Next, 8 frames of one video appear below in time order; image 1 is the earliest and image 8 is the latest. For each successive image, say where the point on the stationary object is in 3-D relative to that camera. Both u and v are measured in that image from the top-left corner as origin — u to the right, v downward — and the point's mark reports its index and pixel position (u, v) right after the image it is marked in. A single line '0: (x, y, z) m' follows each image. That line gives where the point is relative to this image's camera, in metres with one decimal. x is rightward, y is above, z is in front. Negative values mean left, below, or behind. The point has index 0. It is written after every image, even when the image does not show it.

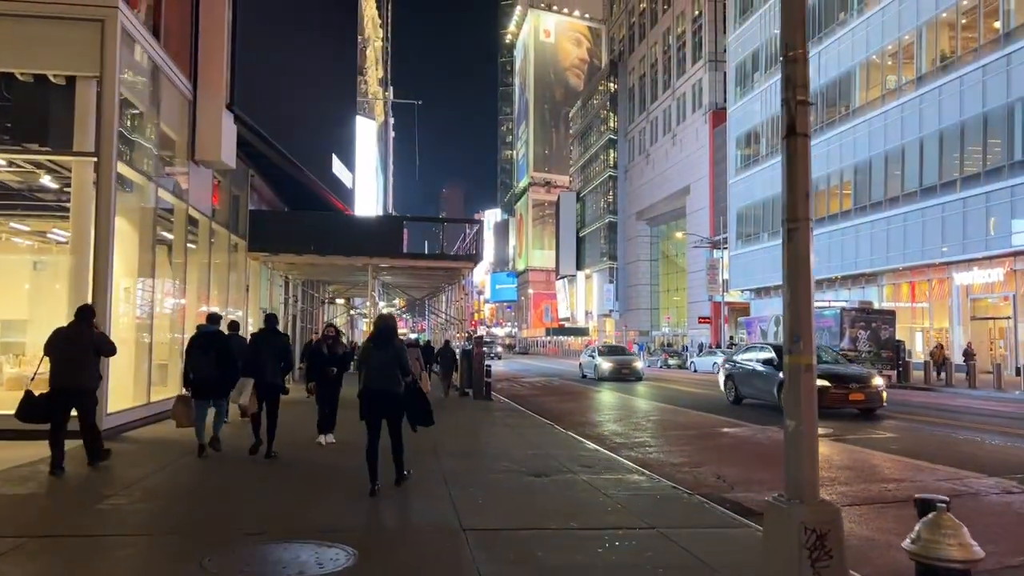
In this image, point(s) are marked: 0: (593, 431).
0: (+1.5, -2.6, +13.8) m
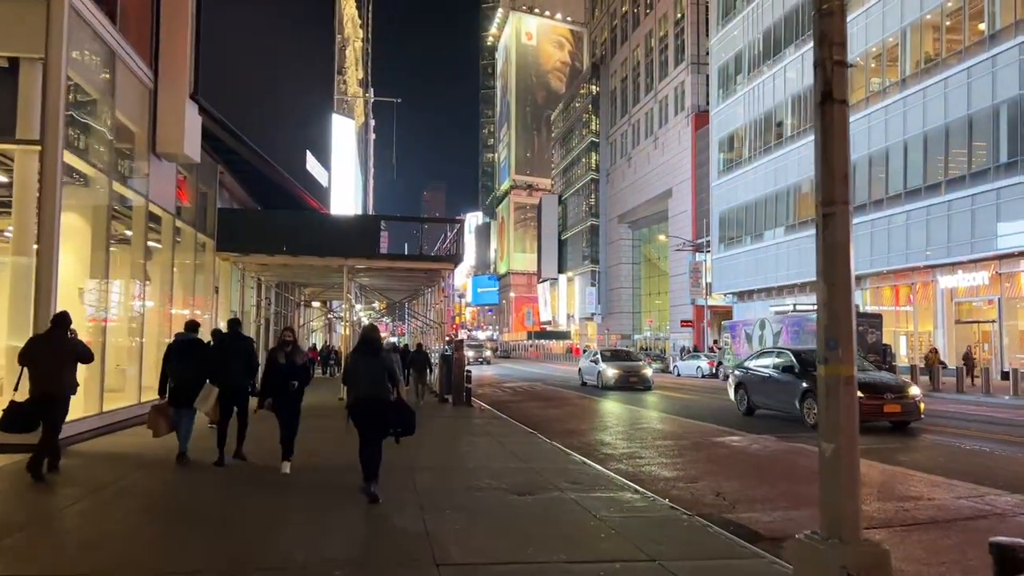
0: (+1.1, -2.6, +13.1) m
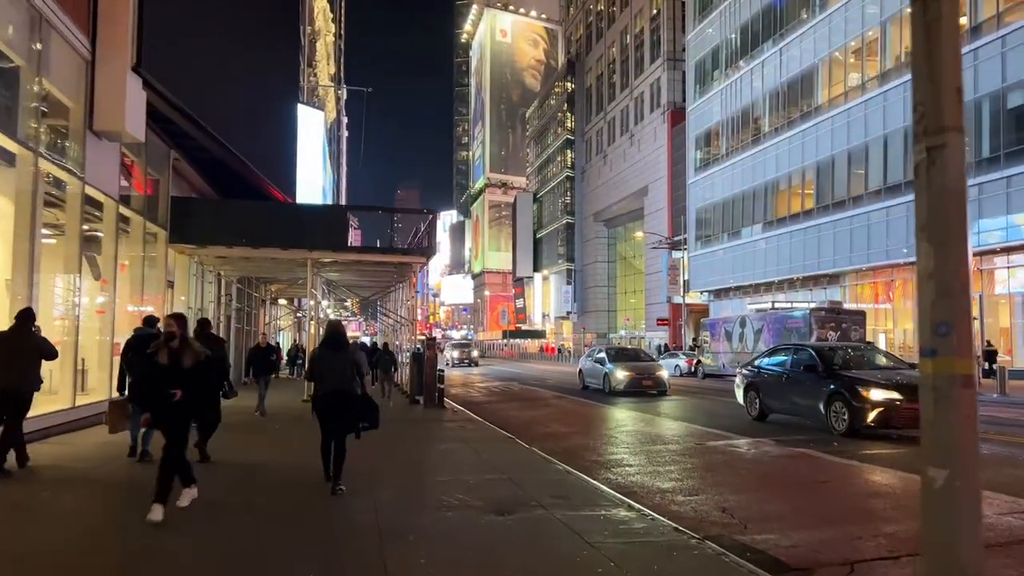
0: (+0.8, -2.4, +12.0) m
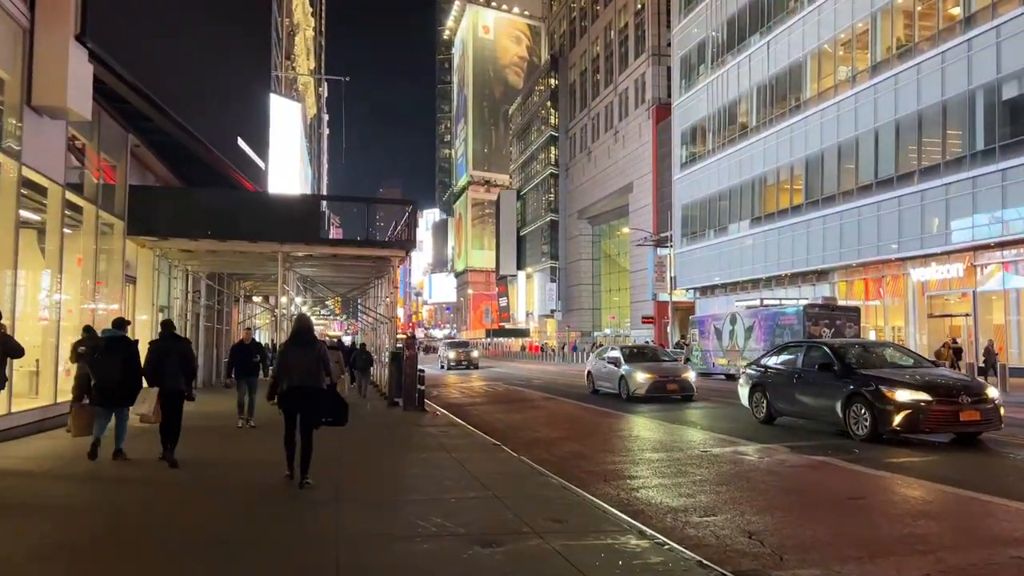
0: (+0.6, -2.3, +10.9) m
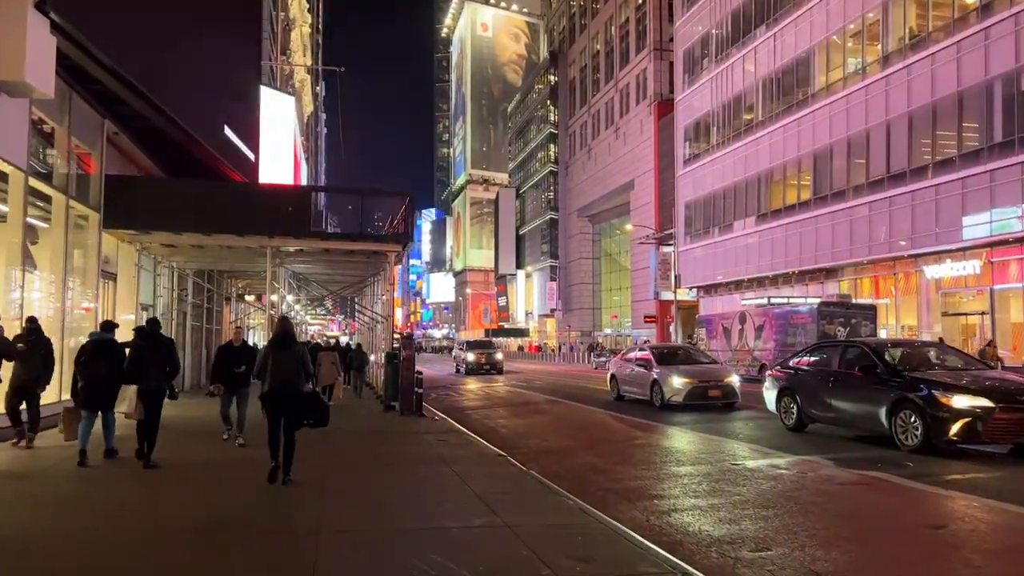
0: (+0.7, -2.3, +9.8) m
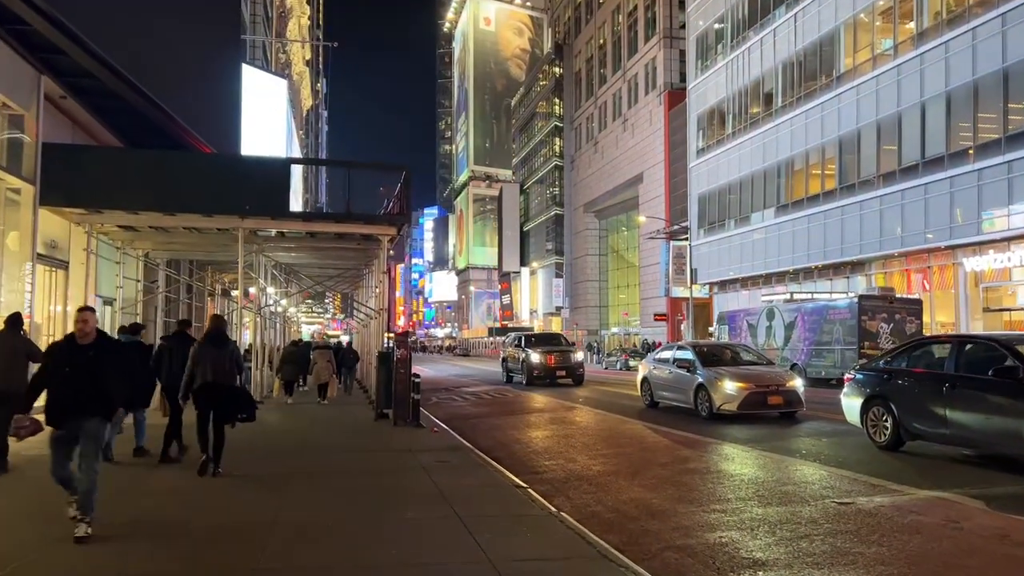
0: (+0.9, -2.0, +7.4) m
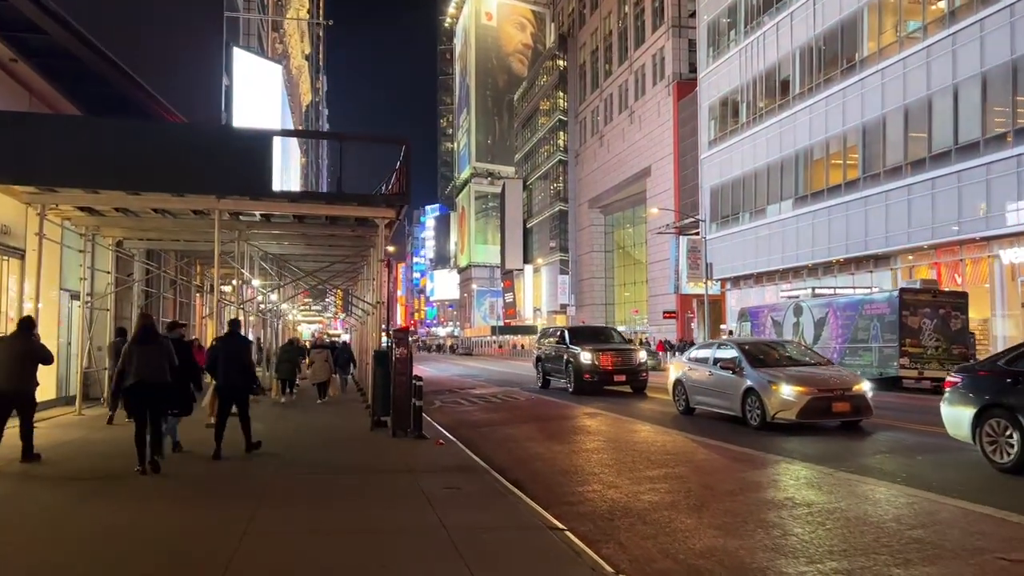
0: (+1.1, -1.9, +5.5) m
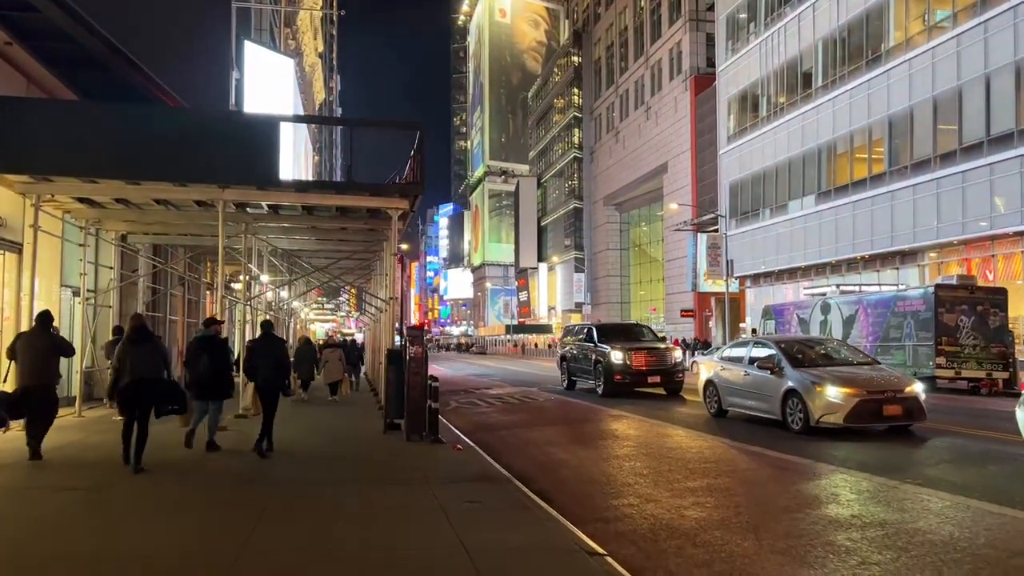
0: (+1.3, -1.8, +4.7) m
